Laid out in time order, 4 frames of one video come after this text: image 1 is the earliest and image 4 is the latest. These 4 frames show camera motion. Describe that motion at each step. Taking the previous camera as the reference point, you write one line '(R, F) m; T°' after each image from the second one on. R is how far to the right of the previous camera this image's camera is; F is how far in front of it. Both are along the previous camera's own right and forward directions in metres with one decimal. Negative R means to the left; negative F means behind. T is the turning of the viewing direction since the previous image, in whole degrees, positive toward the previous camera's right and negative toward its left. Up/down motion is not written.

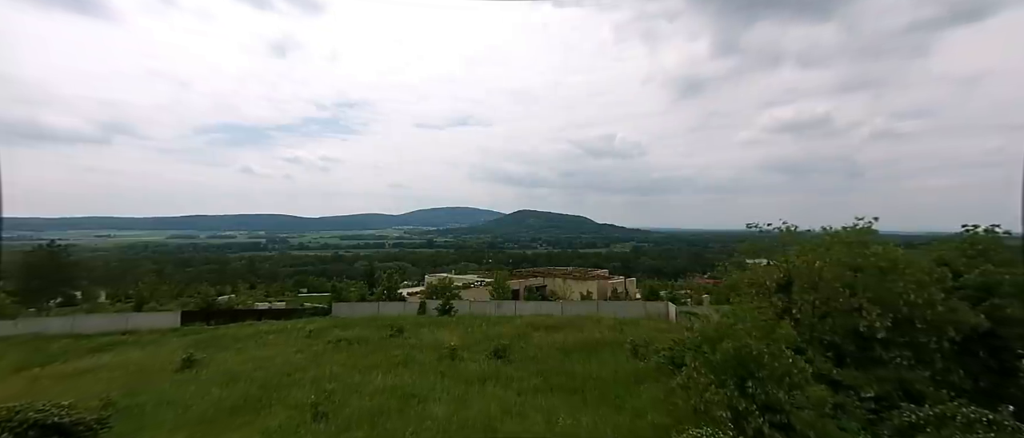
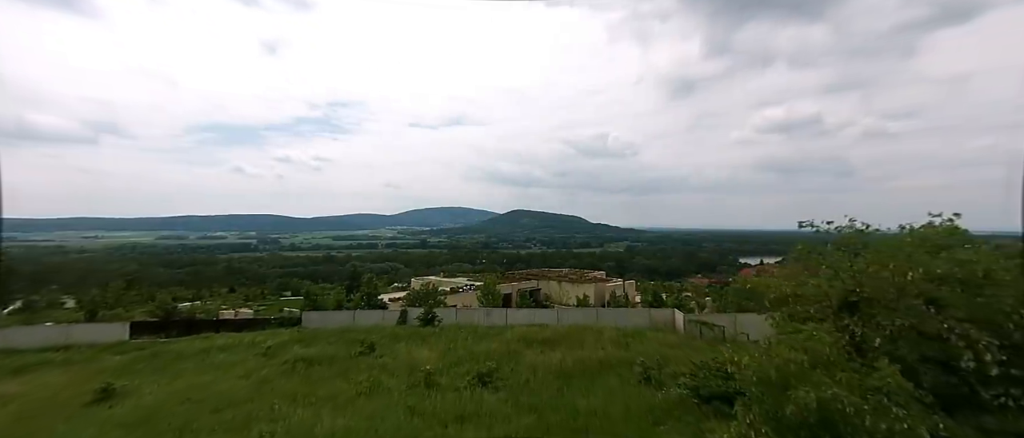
(0.0, +0.4) m; +1°
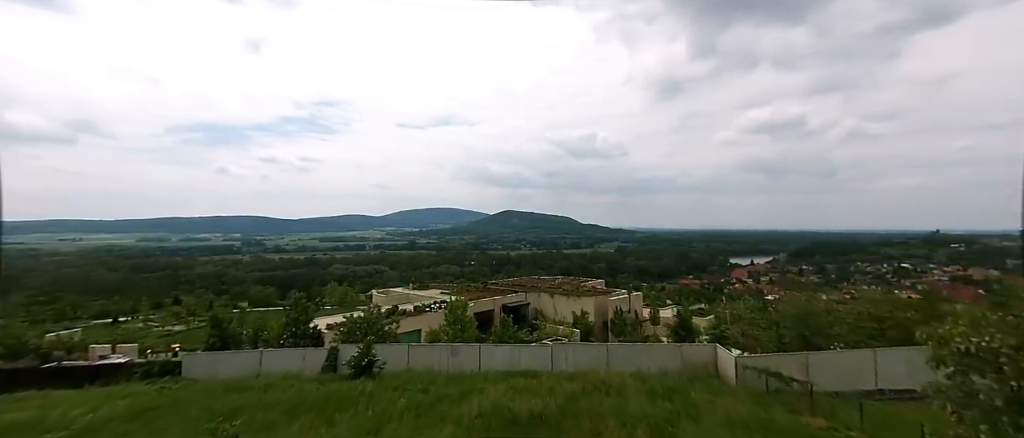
(+0.1, +1.0) m; +2°
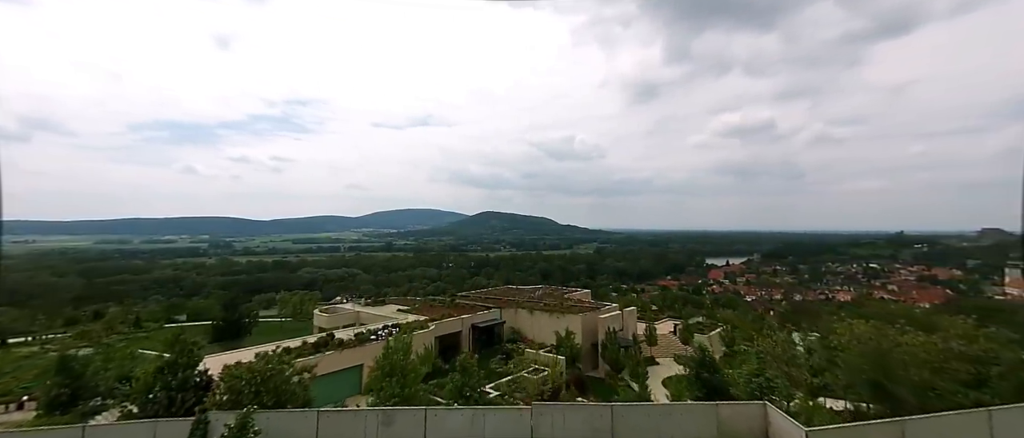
(+0.1, +0.7) m; +3°
